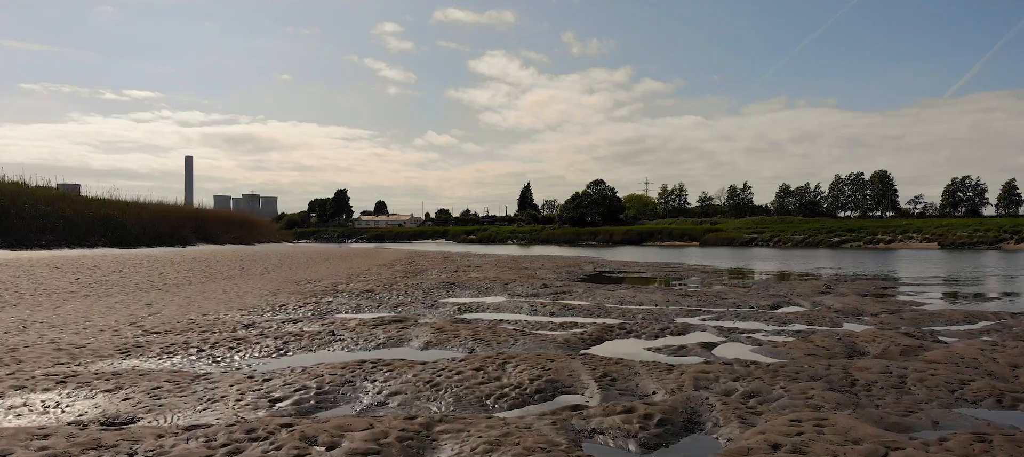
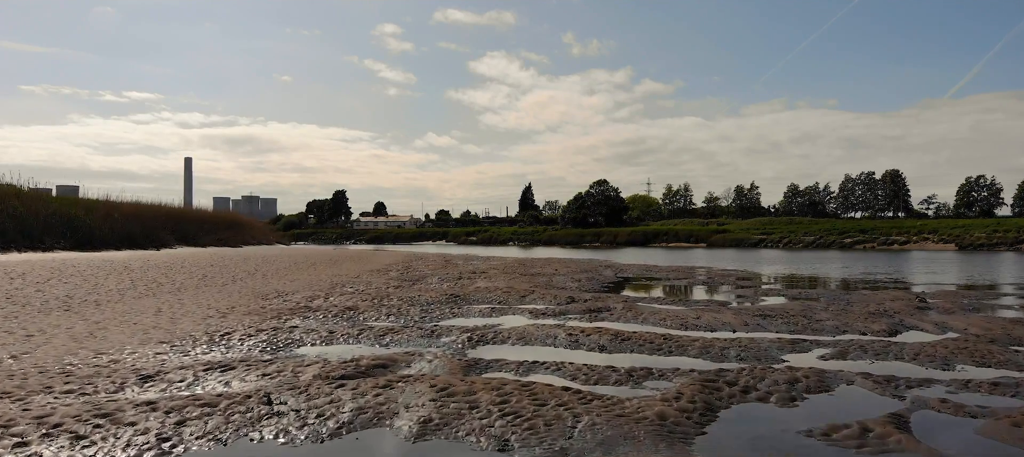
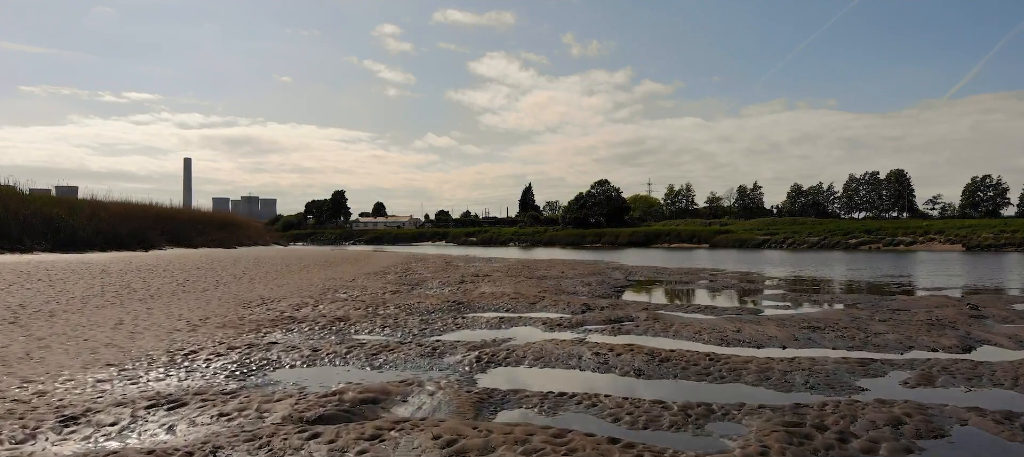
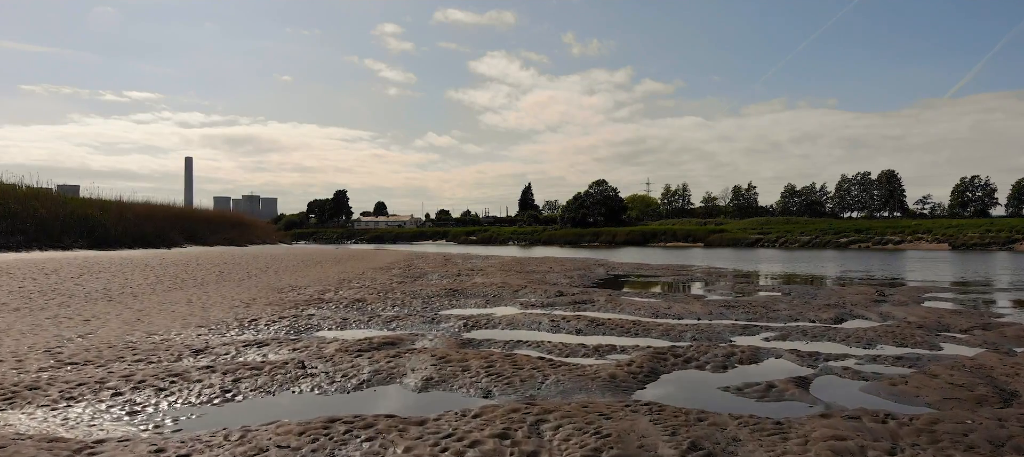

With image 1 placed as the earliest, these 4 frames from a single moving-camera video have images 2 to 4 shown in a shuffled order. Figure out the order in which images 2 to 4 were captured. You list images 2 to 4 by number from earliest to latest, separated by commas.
4, 2, 3
